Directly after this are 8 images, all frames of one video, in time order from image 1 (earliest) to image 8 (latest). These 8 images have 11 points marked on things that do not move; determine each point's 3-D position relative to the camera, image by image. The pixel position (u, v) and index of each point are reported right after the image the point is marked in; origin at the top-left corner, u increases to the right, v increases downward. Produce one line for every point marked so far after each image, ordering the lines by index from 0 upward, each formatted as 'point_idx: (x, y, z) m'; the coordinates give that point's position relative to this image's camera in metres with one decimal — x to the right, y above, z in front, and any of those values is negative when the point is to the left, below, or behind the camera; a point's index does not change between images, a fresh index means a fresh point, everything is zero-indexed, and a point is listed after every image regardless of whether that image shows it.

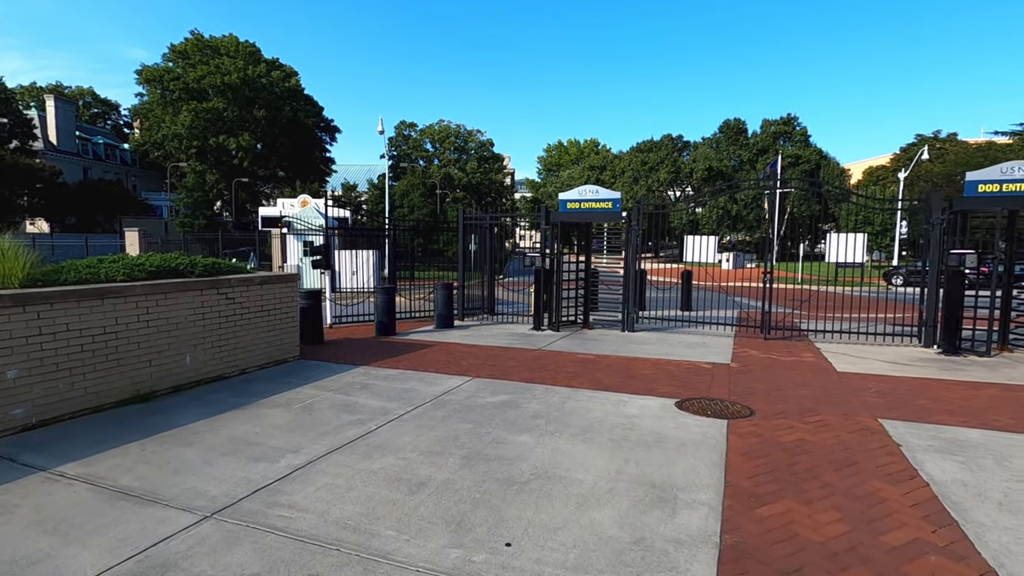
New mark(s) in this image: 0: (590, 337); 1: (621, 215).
0: (+1.6, -1.0, +11.0) m
1: (+2.4, +1.6, +11.6) m
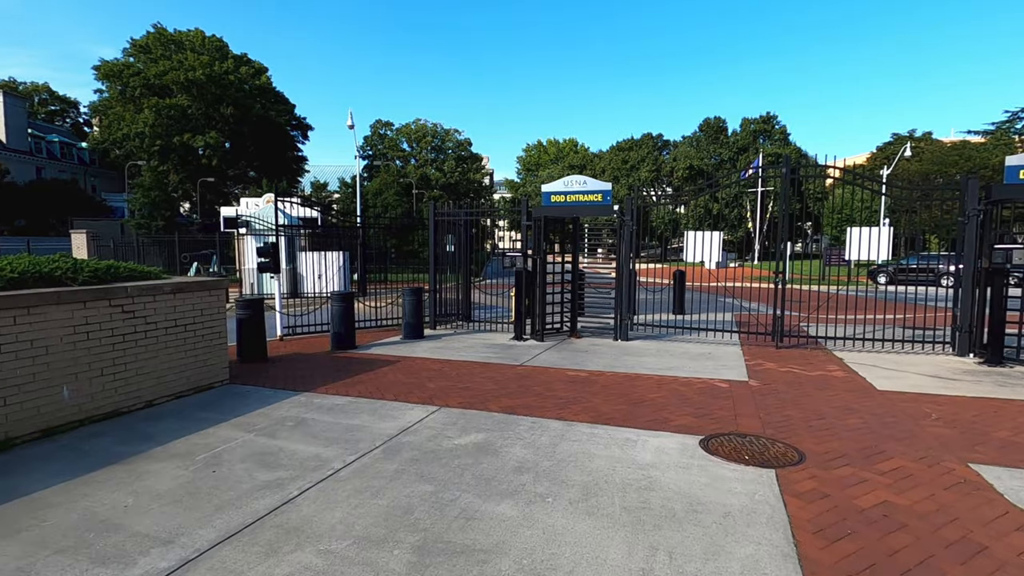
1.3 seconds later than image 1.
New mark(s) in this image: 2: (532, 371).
0: (+1.2, -1.1, +9.7) m
1: (+2.0, +1.5, +10.3) m
2: (+0.3, -1.2, +7.7) m
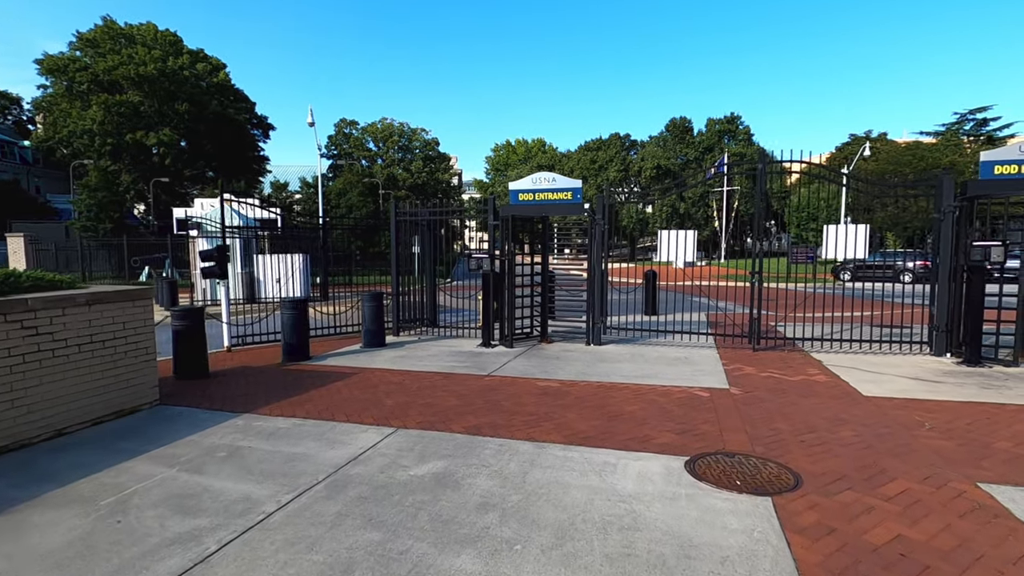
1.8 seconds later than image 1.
0: (+0.7, -1.1, +9.2) m
1: (+1.3, +1.5, +9.8) m
2: (-0.2, -1.3, +7.1) m
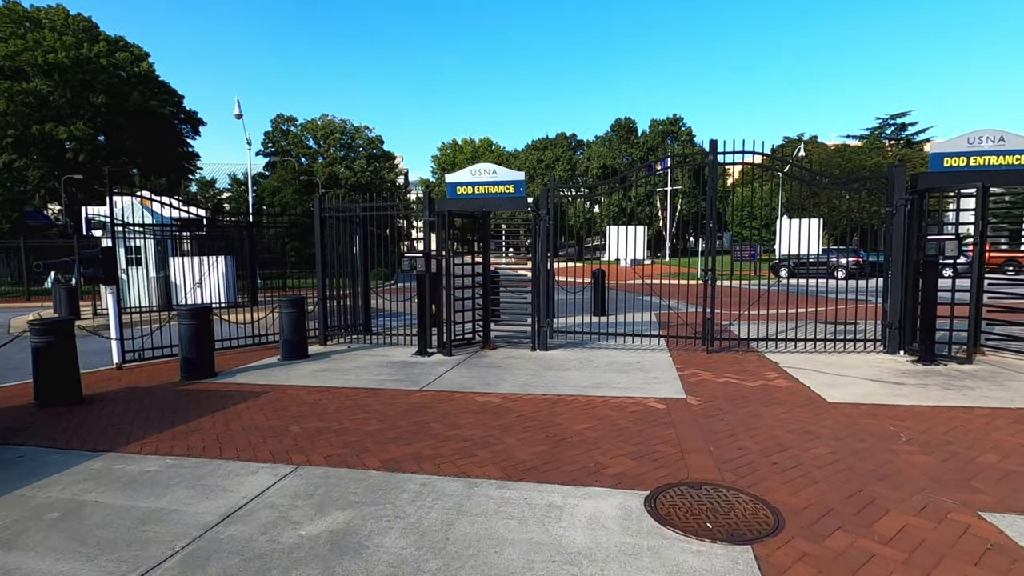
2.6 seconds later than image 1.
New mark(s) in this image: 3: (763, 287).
0: (-0.3, -1.2, +8.3) m
1: (+0.3, +1.4, +9.1) m
2: (-0.9, -1.3, +6.2) m
3: (+8.4, +0.1, +17.9) m
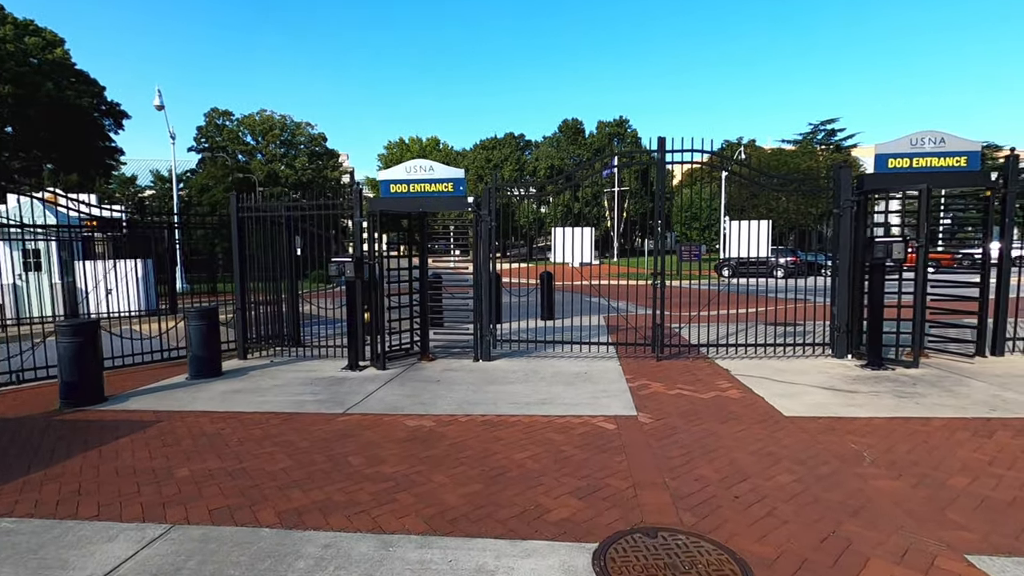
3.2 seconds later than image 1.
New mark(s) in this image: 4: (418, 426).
0: (-1.2, -1.3, +7.6) m
1: (-0.7, +1.4, +8.4) m
2: (-1.6, -1.4, +5.5) m
3: (+6.6, 0.0, +18.0) m
4: (-0.9, -1.4, +5.4) m
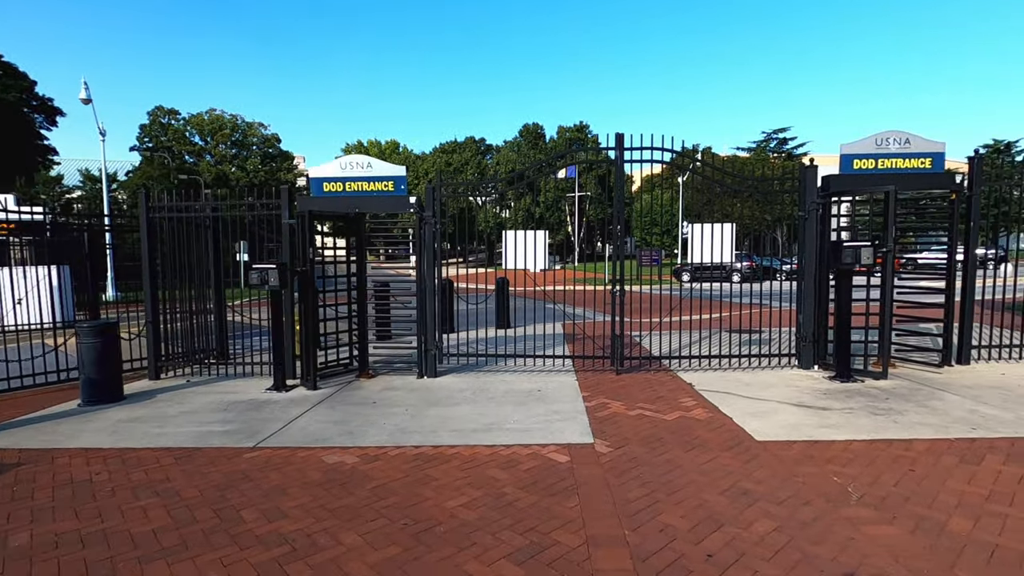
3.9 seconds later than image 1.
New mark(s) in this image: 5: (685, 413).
0: (-1.9, -1.4, +6.8) m
1: (-1.5, +1.2, +7.6) m
2: (-2.1, -1.5, +4.6) m
3: (+5.2, -0.1, +17.7) m
4: (-1.5, -1.5, +4.6) m
5: (+1.8, -1.3, +5.7) m
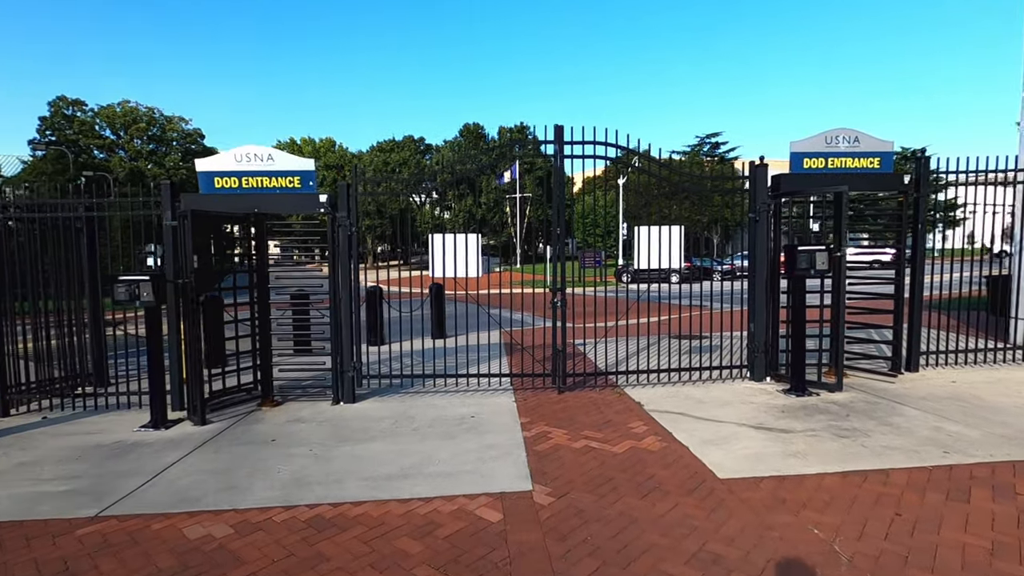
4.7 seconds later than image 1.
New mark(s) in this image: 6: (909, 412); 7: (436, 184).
0: (-2.6, -1.6, +5.7) m
1: (-2.4, +1.1, +6.6) m
2: (-2.7, -1.7, +3.5) m
3: (+3.2, -0.2, +17.2) m
4: (-2.0, -1.6, +3.5) m
5: (+1.2, -1.4, +5.0) m
6: (+4.2, -1.3, +5.6) m
7: (-1.8, +2.3, +11.7) m
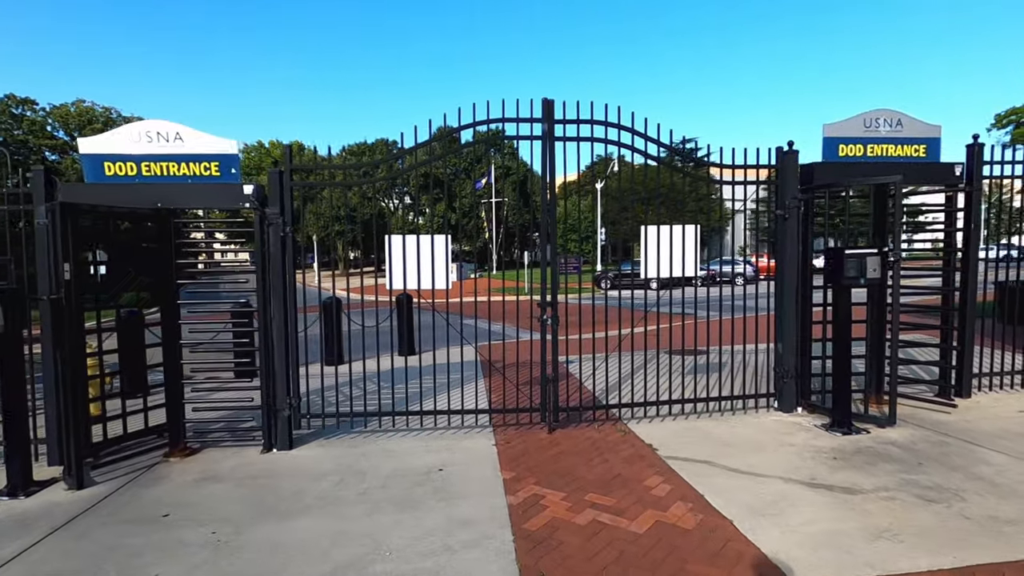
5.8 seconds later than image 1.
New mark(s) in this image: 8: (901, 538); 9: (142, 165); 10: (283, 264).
0: (-2.8, -1.7, +4.2) m
1: (-2.6, +0.9, +5.1) m
2: (-2.7, -1.8, +2.0) m
3: (+2.5, -0.5, +16.0) m
4: (-2.1, -1.8, +2.1) m
5: (+1.0, -1.6, +3.7) m
6: (+4.0, -1.4, +4.5) m
7: (-2.3, +2.1, +10.3) m
8: (+2.4, -1.6, +3.3) m
9: (-3.5, +1.2, +5.2) m
10: (-2.3, +0.2, +5.4) m
